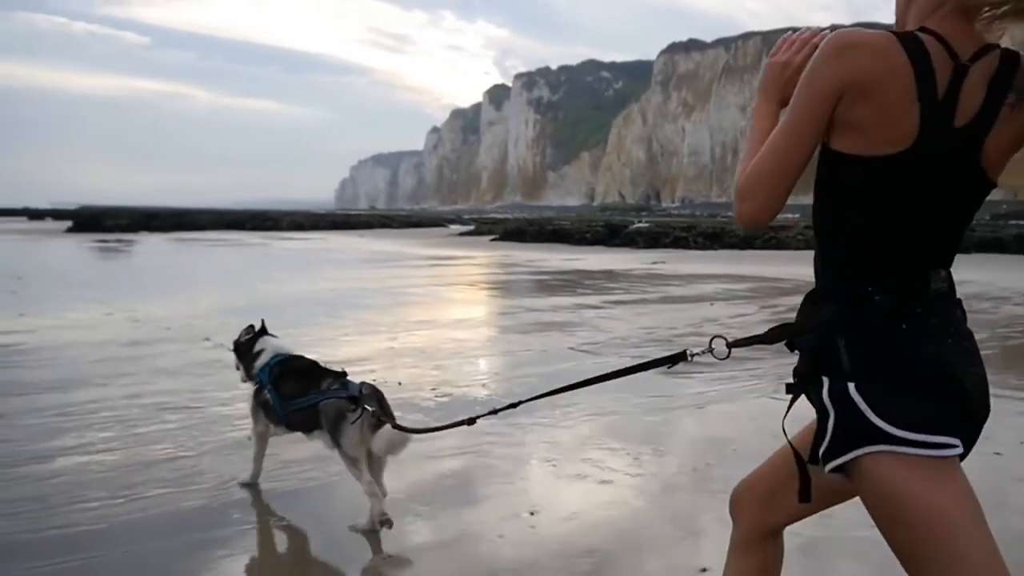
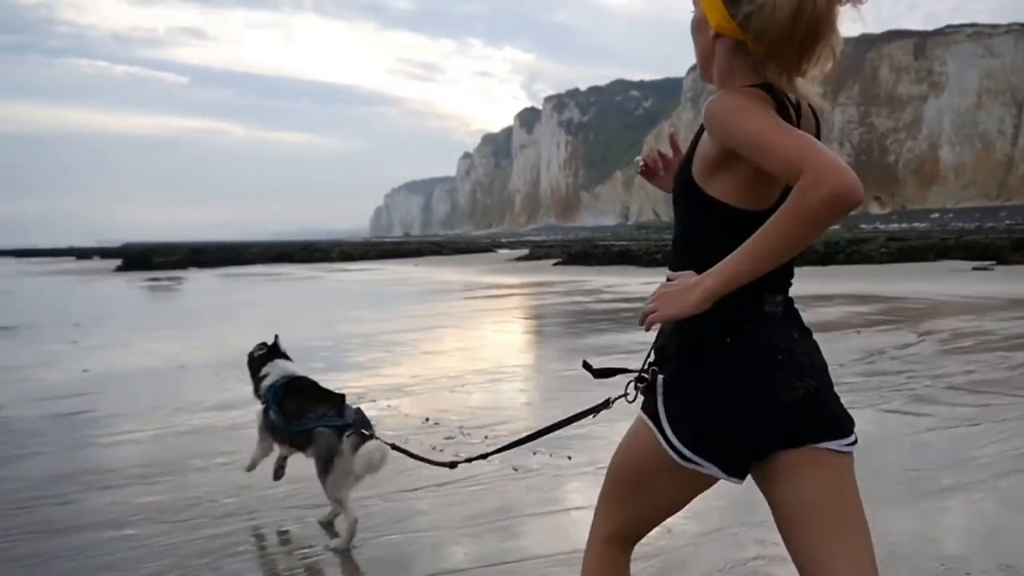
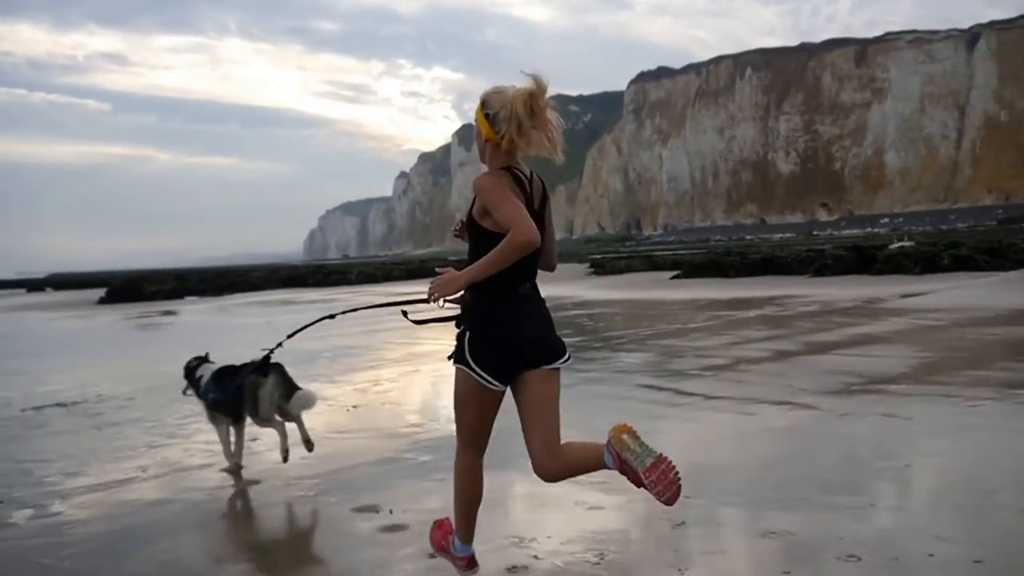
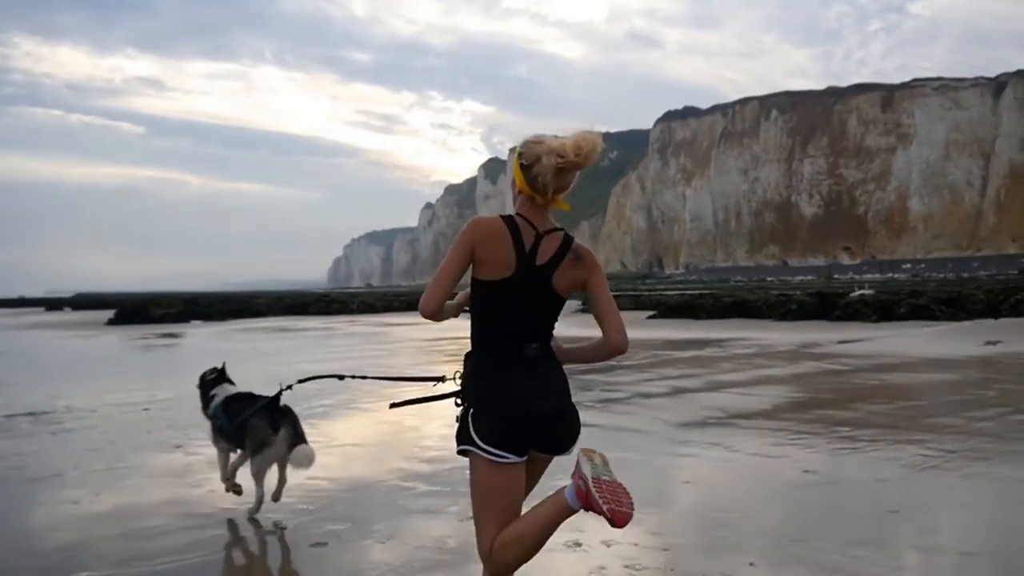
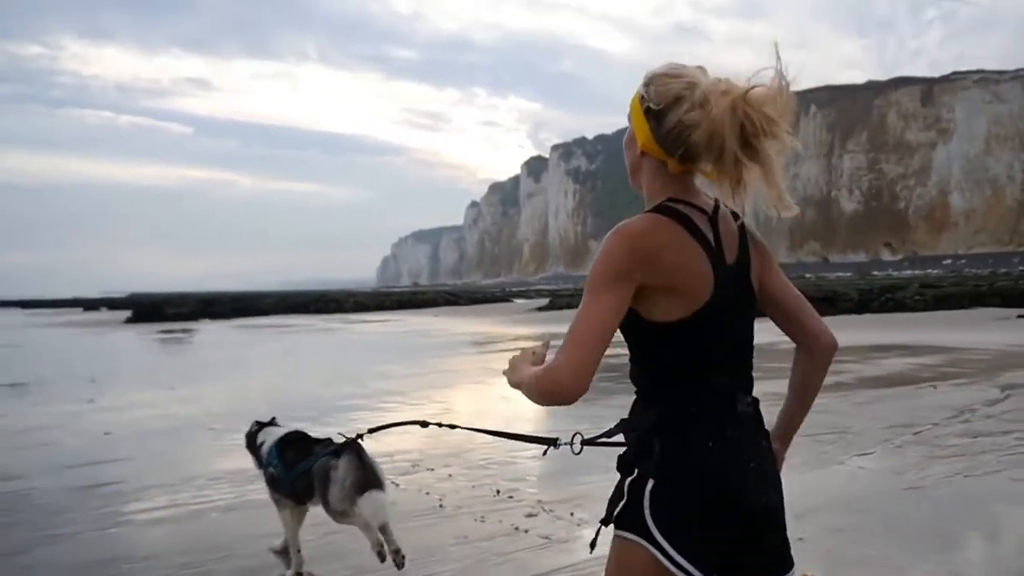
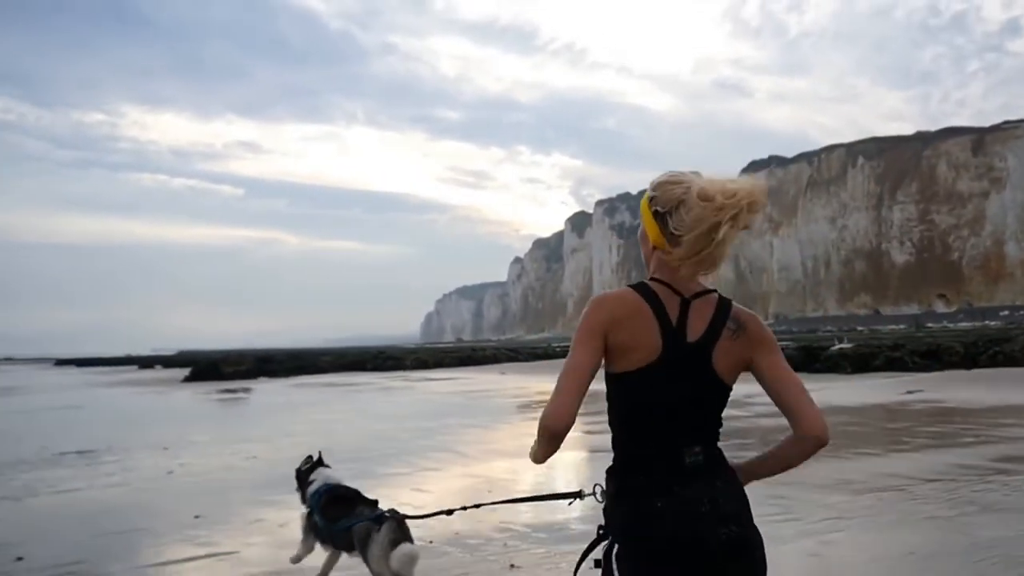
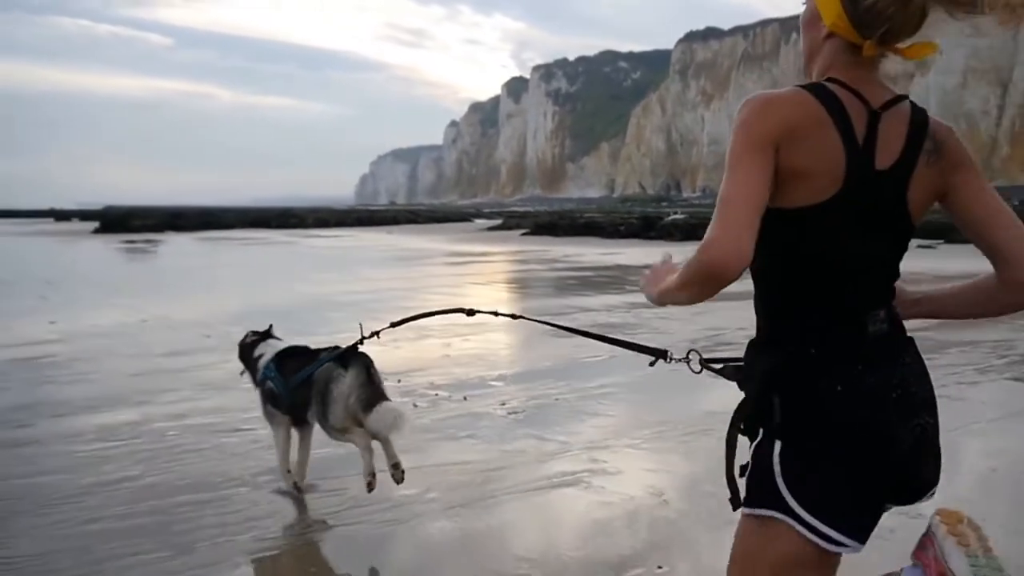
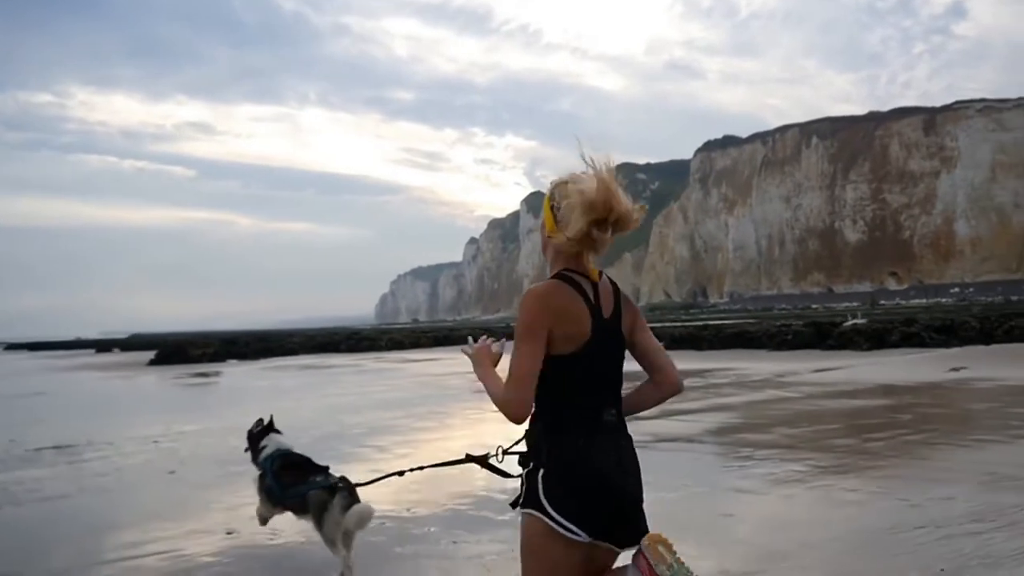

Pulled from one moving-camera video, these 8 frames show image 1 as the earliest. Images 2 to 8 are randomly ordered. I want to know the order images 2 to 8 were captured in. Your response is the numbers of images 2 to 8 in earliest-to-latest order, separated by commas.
7, 2, 5, 6, 8, 4, 3
